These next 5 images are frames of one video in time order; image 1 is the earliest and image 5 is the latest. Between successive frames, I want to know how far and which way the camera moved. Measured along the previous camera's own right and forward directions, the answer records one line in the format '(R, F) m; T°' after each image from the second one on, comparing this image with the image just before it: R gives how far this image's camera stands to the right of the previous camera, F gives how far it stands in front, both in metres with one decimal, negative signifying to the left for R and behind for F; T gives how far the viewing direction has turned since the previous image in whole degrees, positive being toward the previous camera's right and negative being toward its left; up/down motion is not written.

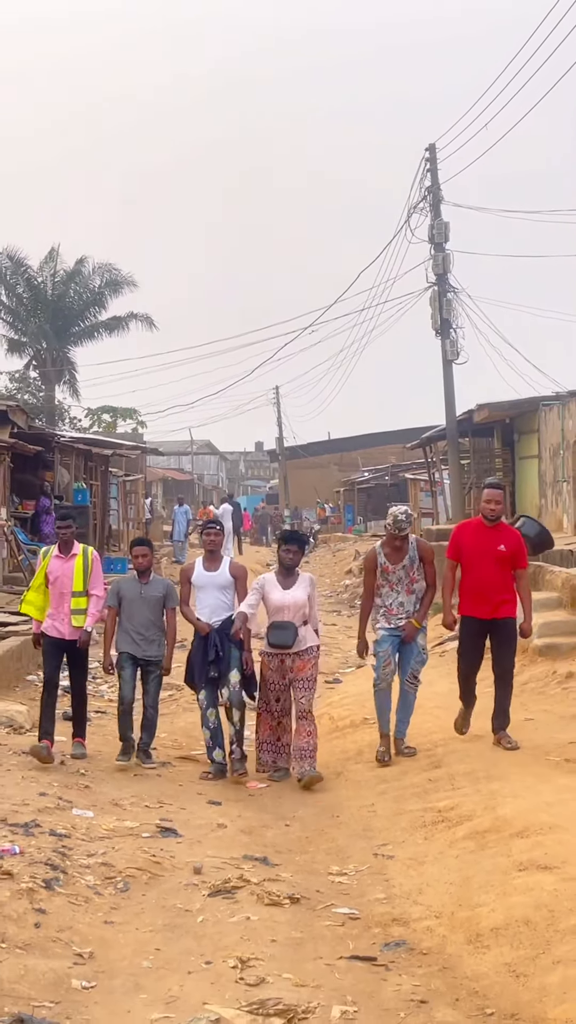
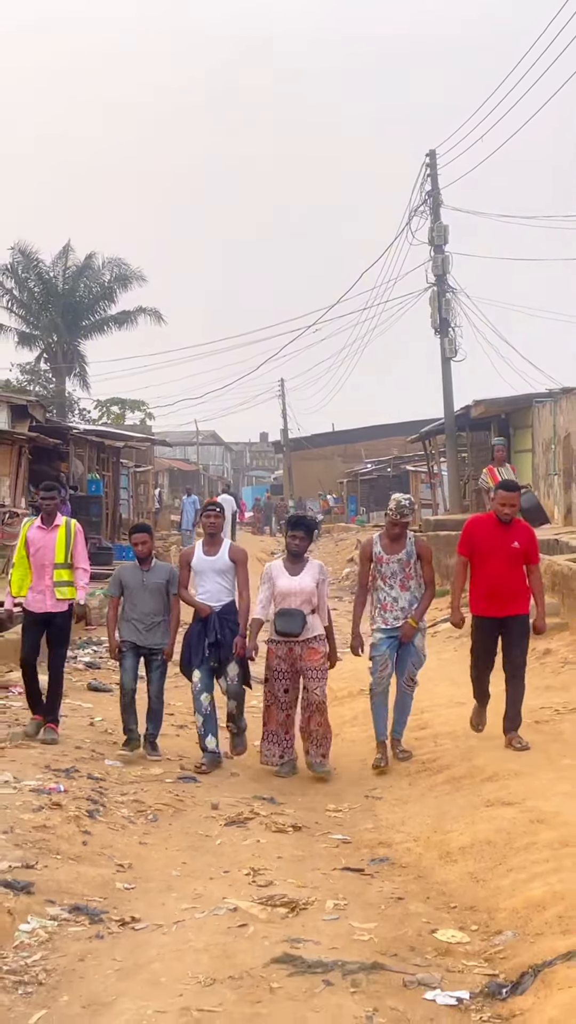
(0.0, -0.8) m; 0°
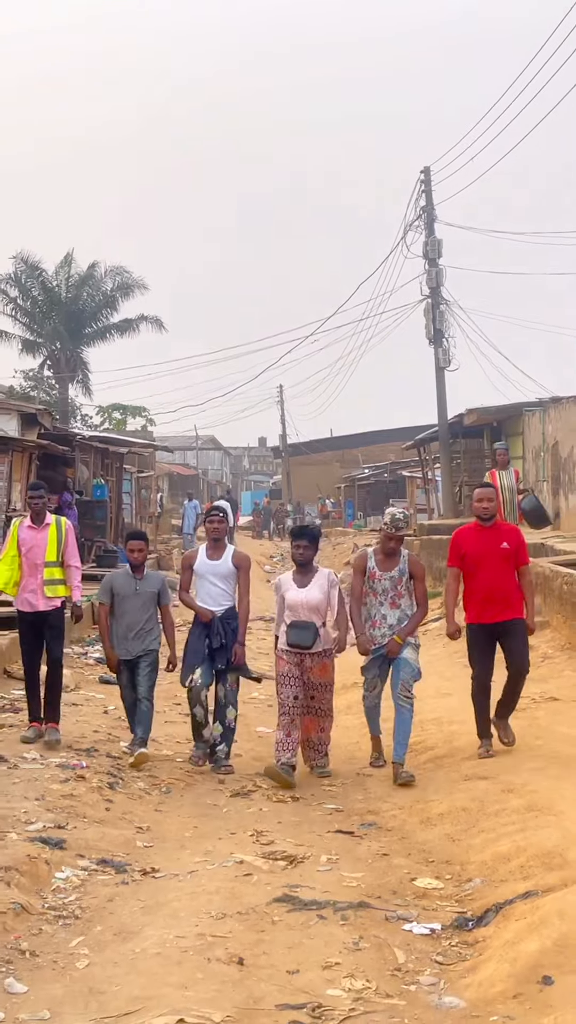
(0.0, -0.6) m; 0°
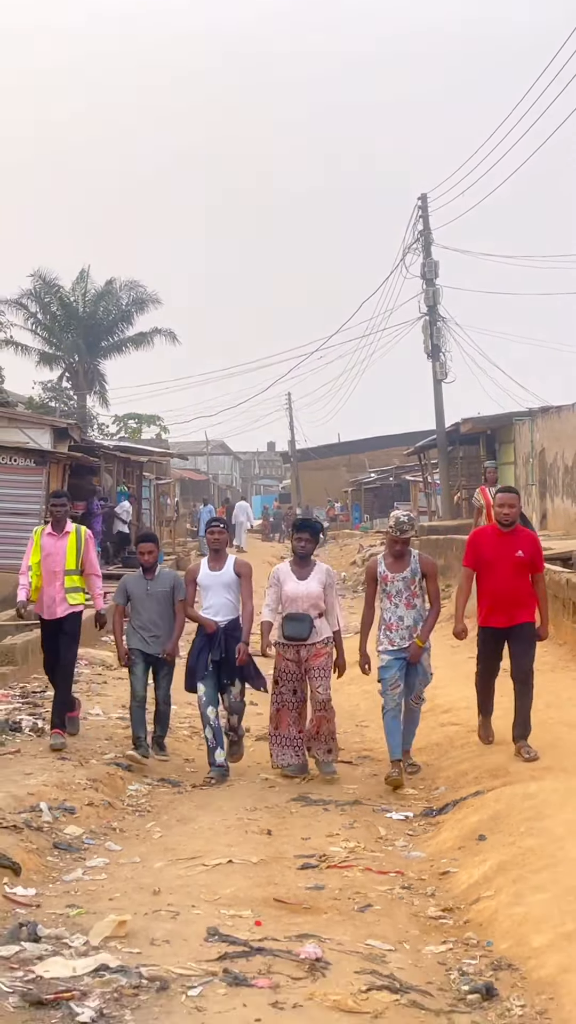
(0.0, -1.6) m; 0°
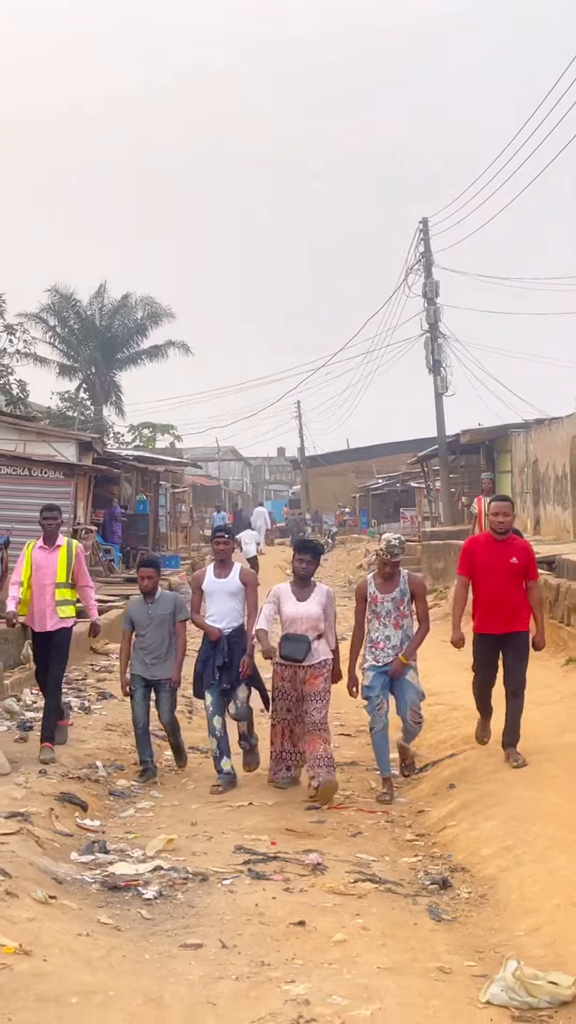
(0.0, -1.3) m; 0°
